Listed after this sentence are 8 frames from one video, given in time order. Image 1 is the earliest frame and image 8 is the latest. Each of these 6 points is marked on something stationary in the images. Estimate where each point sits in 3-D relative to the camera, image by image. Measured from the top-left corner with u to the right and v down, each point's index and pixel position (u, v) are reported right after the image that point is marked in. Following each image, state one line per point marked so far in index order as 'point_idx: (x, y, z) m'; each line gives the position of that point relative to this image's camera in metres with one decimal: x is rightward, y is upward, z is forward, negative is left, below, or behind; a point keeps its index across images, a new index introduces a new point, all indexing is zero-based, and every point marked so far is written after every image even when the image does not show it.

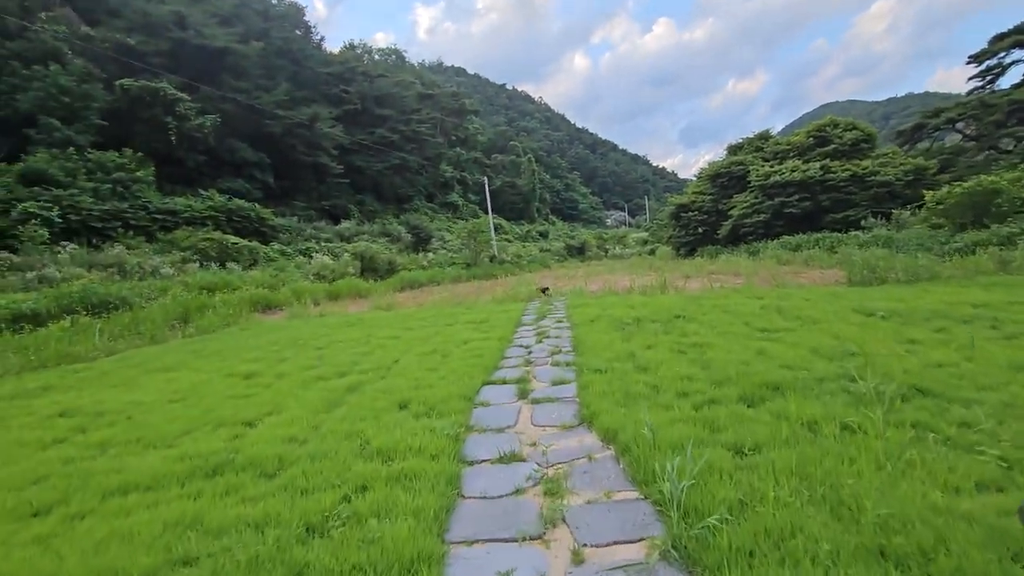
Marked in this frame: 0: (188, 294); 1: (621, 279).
0: (-5.7, -0.1, +9.2) m
1: (+2.1, +0.2, +9.6) m
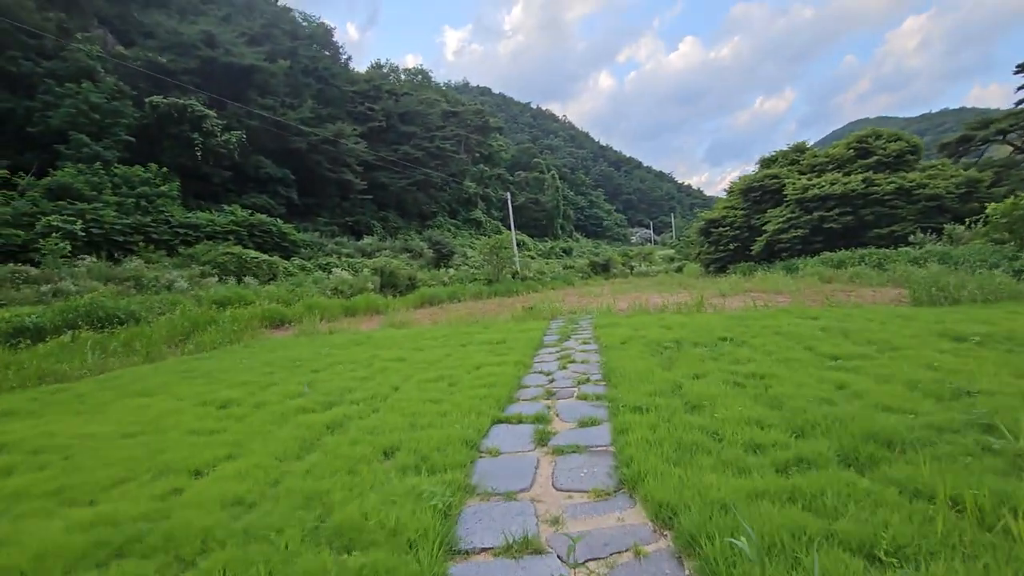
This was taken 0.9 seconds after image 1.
0: (-5.3, -0.4, +8.9) m
1: (+2.4, -0.2, +9.0) m
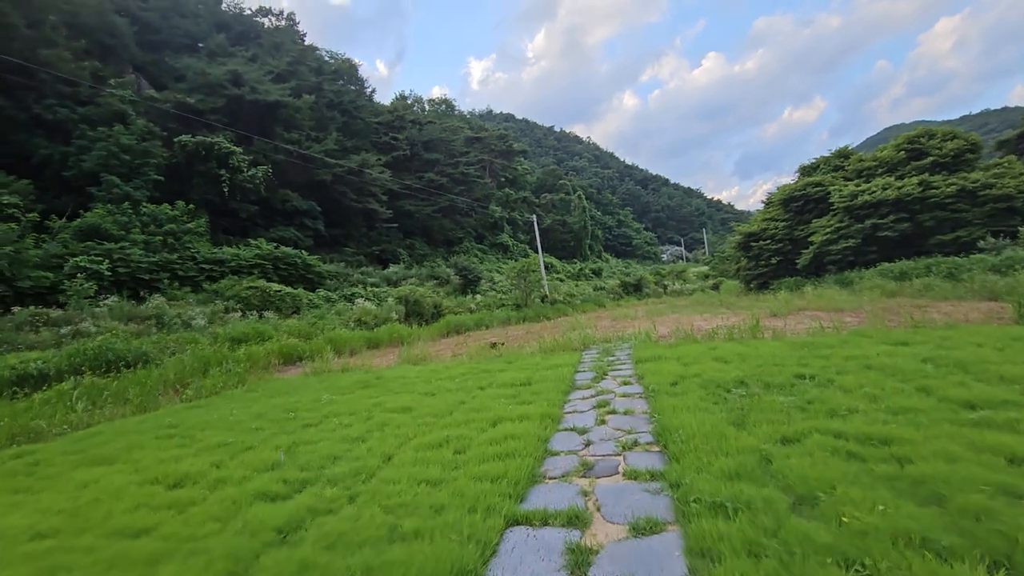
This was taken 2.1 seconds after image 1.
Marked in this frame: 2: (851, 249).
0: (-4.9, -1.0, +8.5) m
1: (+2.9, -0.5, +8.2) m
2: (+8.3, +1.0, +12.7) m
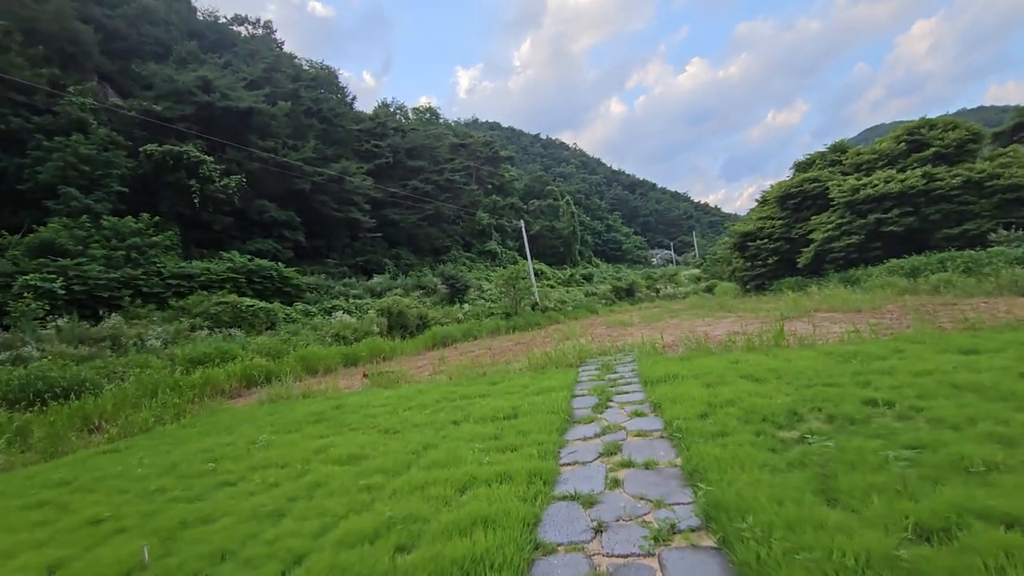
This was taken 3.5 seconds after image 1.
0: (-5.1, -1.2, +7.6) m
1: (+2.7, -0.5, +7.5) m
2: (+8.0, +1.0, +12.1) m
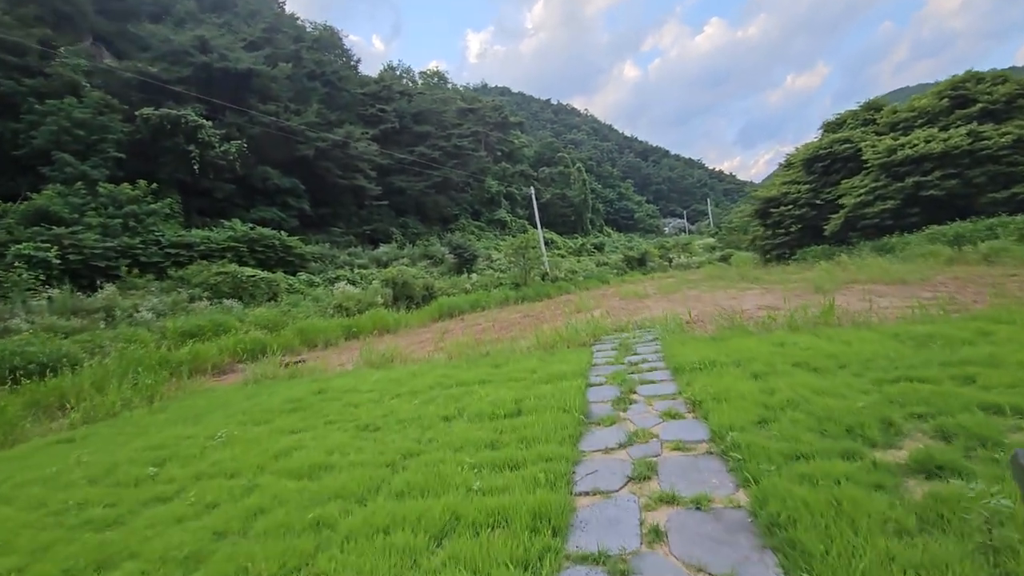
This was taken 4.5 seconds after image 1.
0: (-5.0, -0.8, +7.2) m
1: (+2.8, -0.1, +6.9) m
2: (+8.2, +1.7, +11.3) m
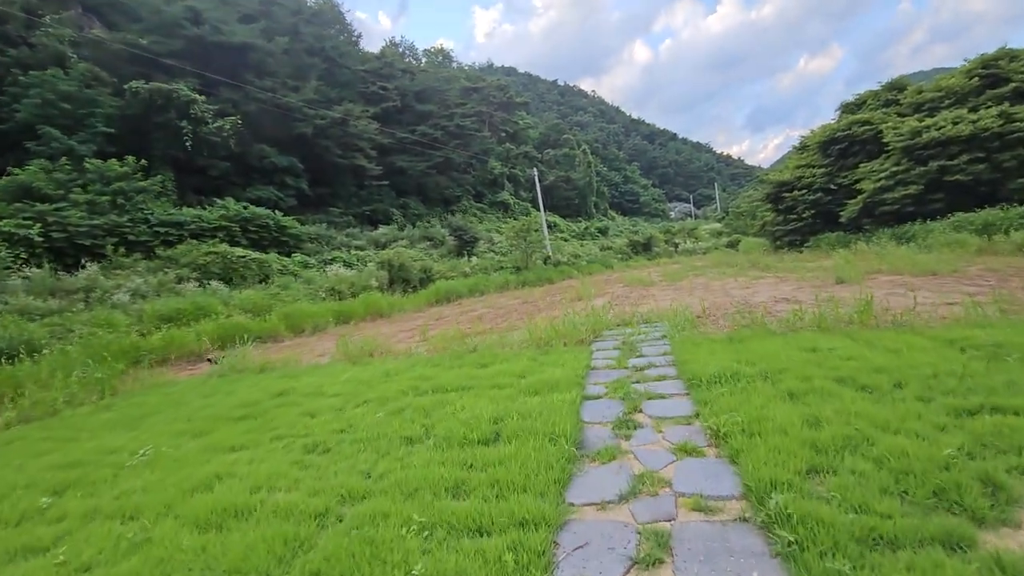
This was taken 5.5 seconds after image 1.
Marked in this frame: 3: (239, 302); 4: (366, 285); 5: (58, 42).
0: (-5.0, -0.5, +6.8) m
1: (+2.7, 0.0, +6.3) m
2: (+8.2, +1.9, +10.7) m
3: (-4.9, -0.3, +9.3) m
4: (-3.3, +0.1, +11.7) m
5: (-13.2, +7.1, +15.0) m
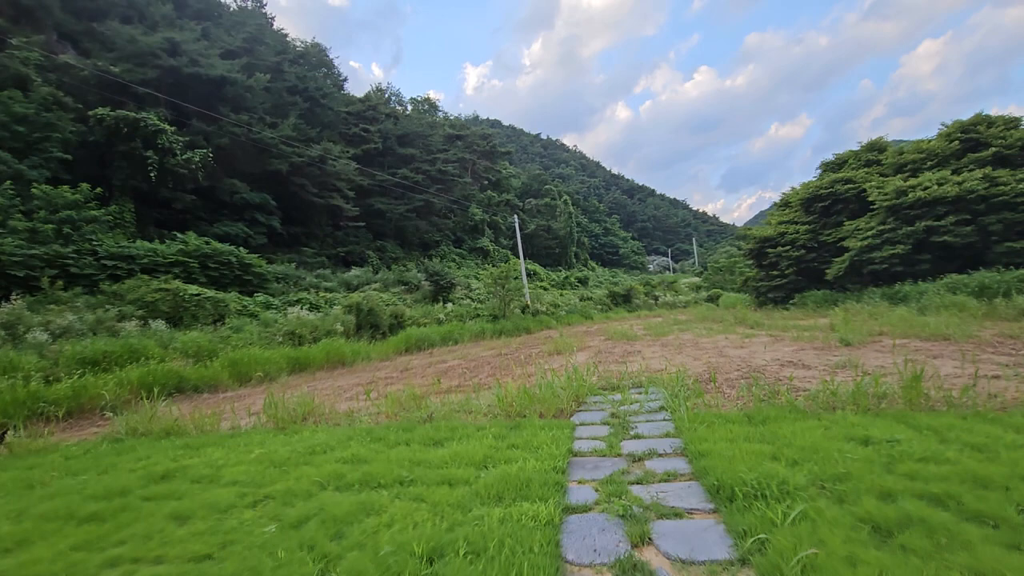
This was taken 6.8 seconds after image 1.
0: (-5.4, -1.0, +5.8) m
1: (+2.4, -0.7, +5.7) m
2: (+7.7, +0.6, +10.4) m
3: (-5.4, -0.9, +8.4) m
4: (-3.8, -0.9, +10.8) m
5: (-13.6, +6.2, +14.4) m
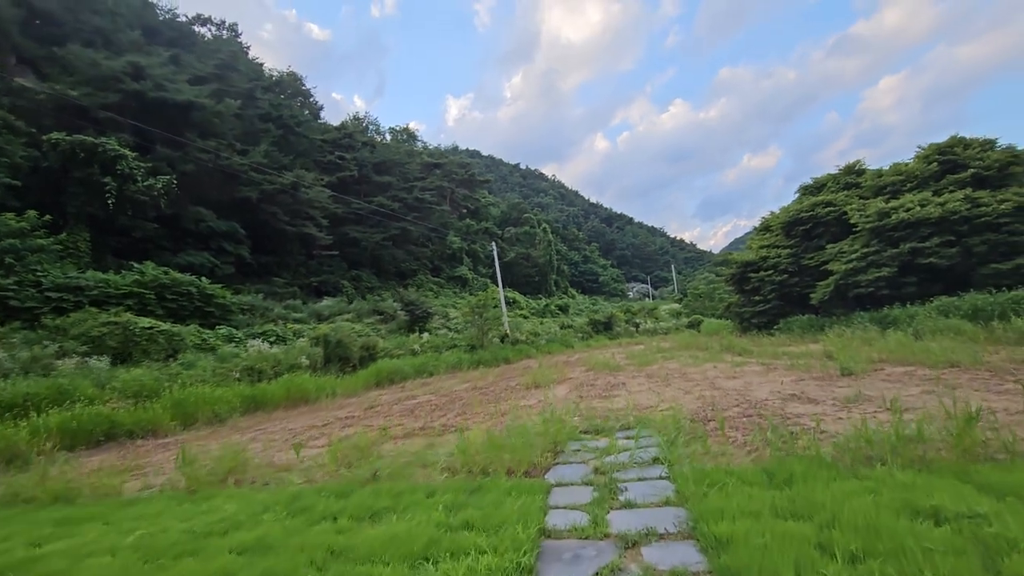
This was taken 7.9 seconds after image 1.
0: (-5.6, -1.3, +5.0) m
1: (+2.1, -0.9, +5.2) m
2: (+7.3, +0.2, +10.2) m
3: (-5.7, -1.4, +7.6) m
4: (-4.3, -1.5, +10.1) m
5: (-14.3, +5.3, +13.7) m
